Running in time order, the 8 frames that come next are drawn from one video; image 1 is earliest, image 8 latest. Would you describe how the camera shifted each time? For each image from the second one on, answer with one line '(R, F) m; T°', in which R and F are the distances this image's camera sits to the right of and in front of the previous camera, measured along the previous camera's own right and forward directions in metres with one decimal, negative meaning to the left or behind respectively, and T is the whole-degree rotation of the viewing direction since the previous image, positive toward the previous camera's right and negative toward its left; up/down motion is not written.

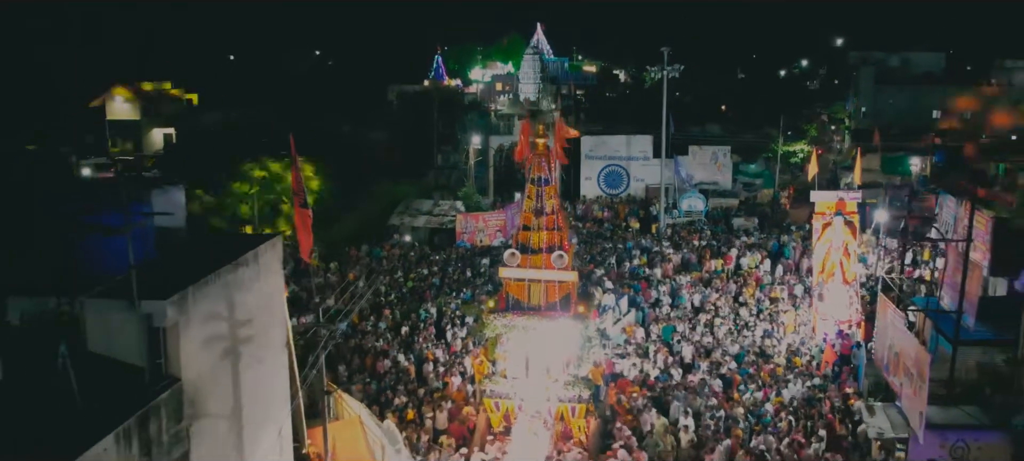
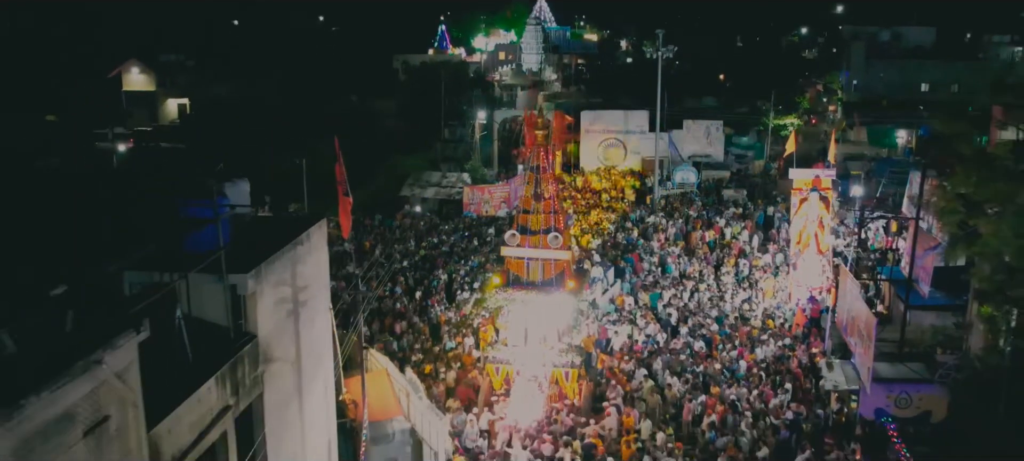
(0.0, -1.5) m; 0°
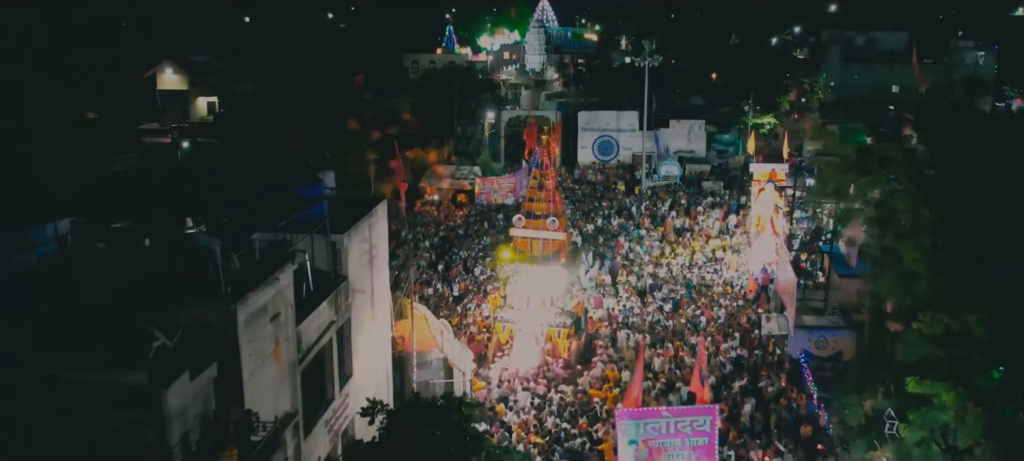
(-0.1, -3.5) m; 0°
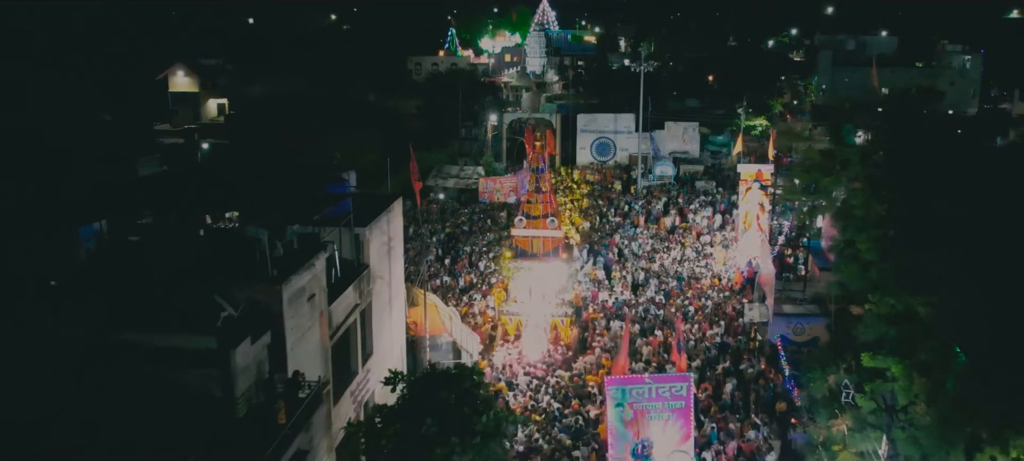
(0.0, -1.4) m; 0°
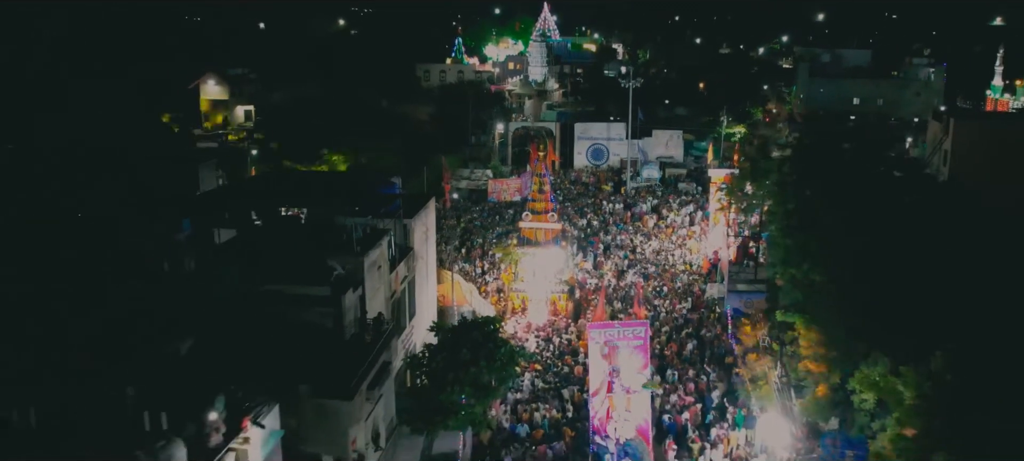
(-0.1, -4.1) m; 0°
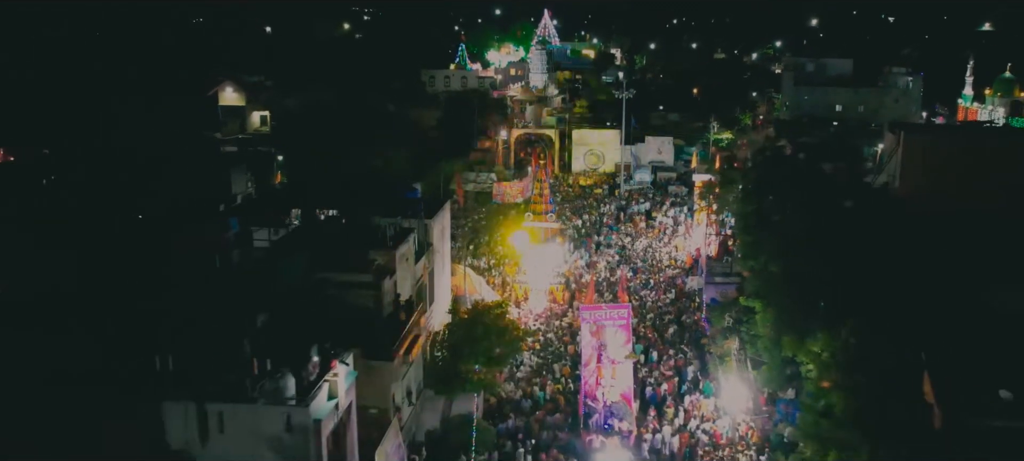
(-0.1, -2.8) m; 0°
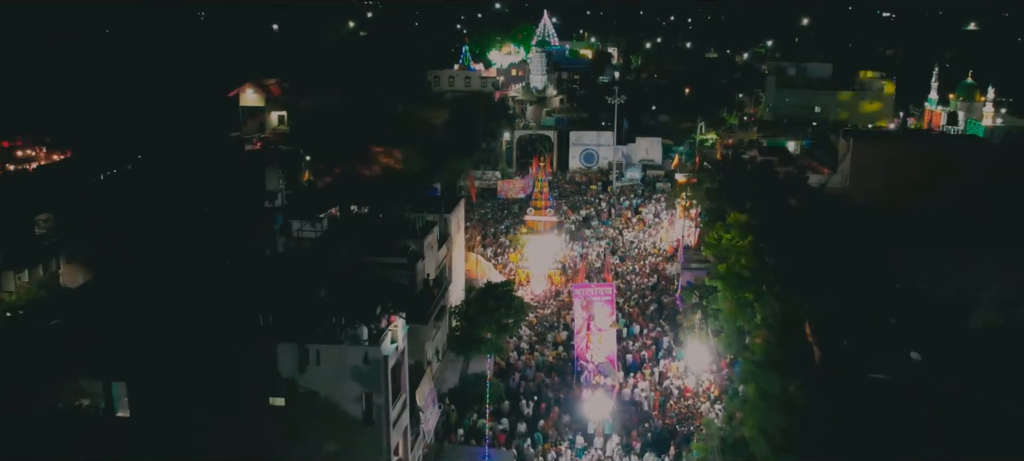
(-0.1, -3.8) m; 0°
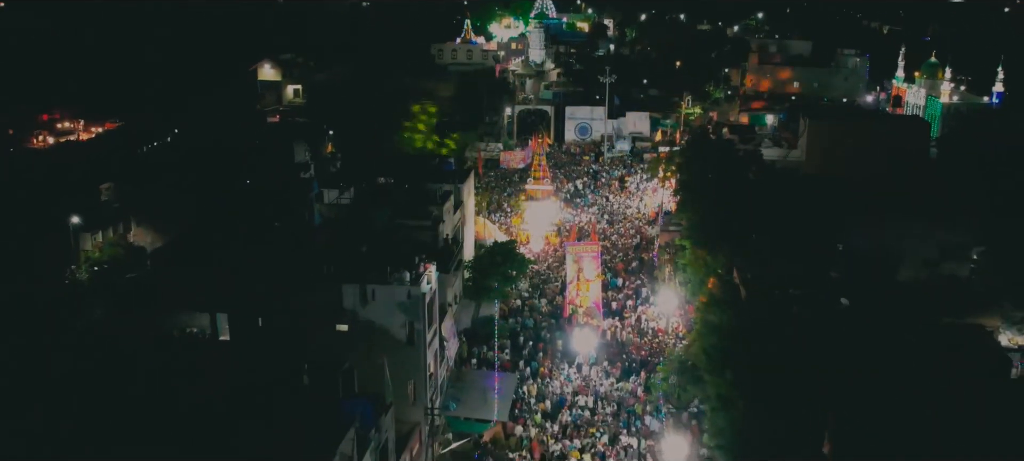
(-0.1, -4.4) m; 0°
